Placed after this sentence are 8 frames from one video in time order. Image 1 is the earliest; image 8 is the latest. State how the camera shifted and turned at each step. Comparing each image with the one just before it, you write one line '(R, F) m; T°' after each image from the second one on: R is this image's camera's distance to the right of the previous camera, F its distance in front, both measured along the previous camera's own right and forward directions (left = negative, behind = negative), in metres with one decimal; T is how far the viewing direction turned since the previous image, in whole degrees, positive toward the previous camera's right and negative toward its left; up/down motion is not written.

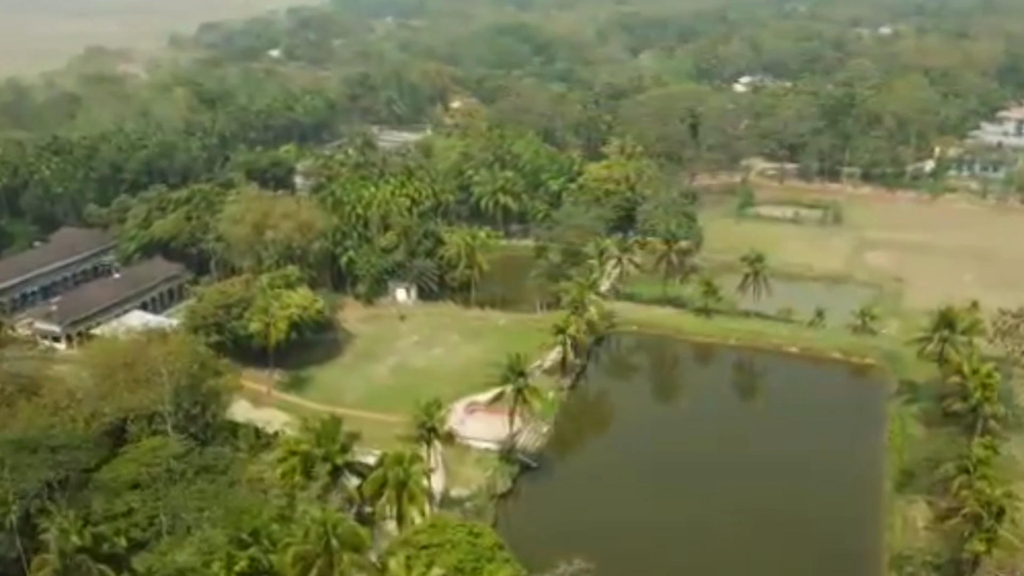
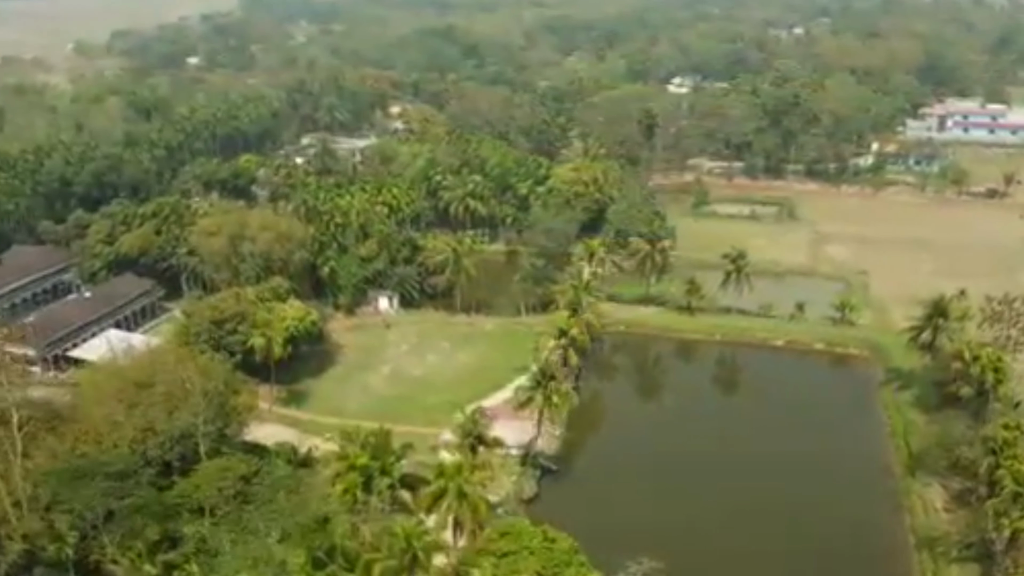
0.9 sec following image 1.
(-5.7, +0.3) m; +6°
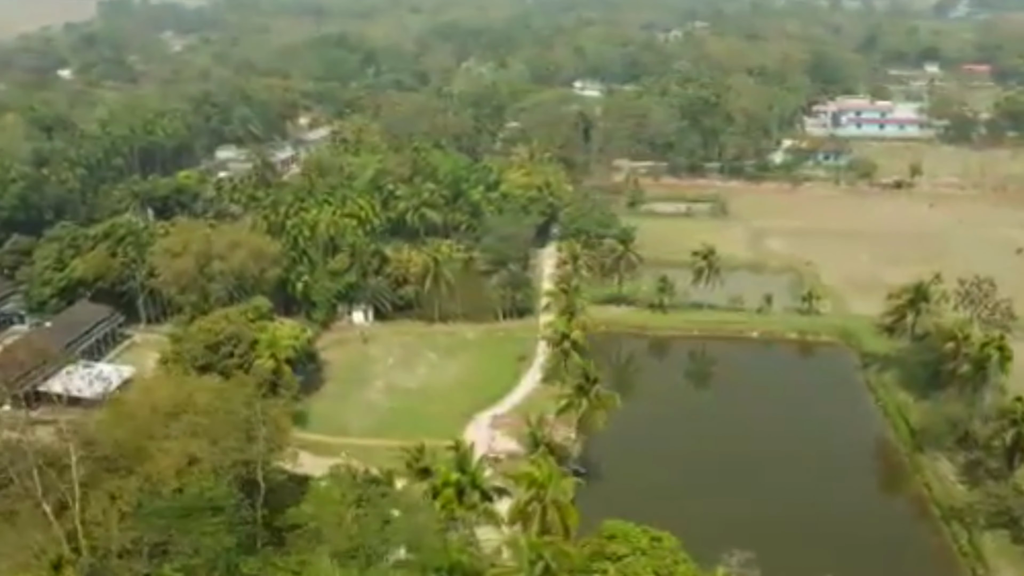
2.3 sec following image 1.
(-8.3, +0.5) m; +8°
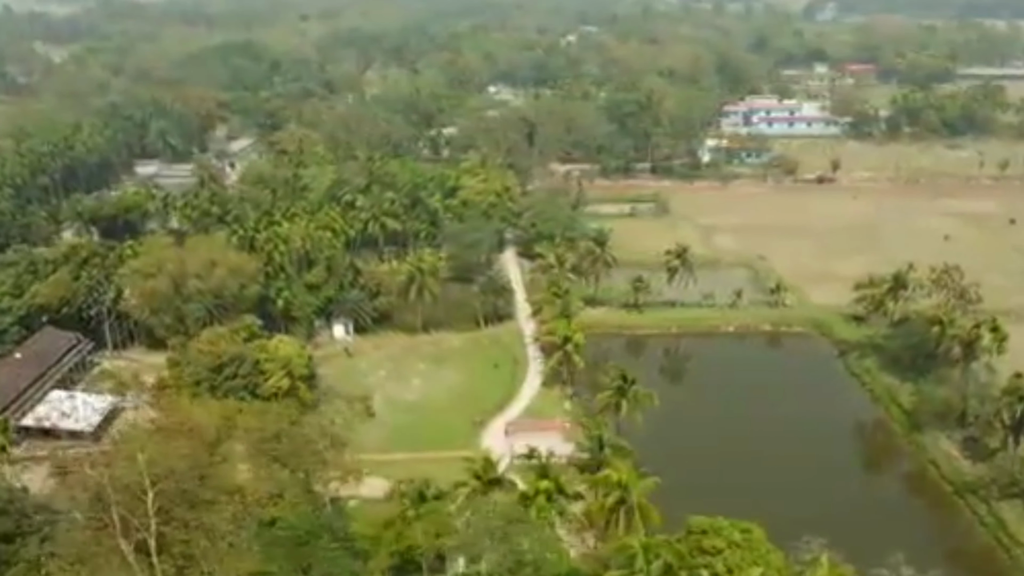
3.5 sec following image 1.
(-7.6, +0.4) m; +7°
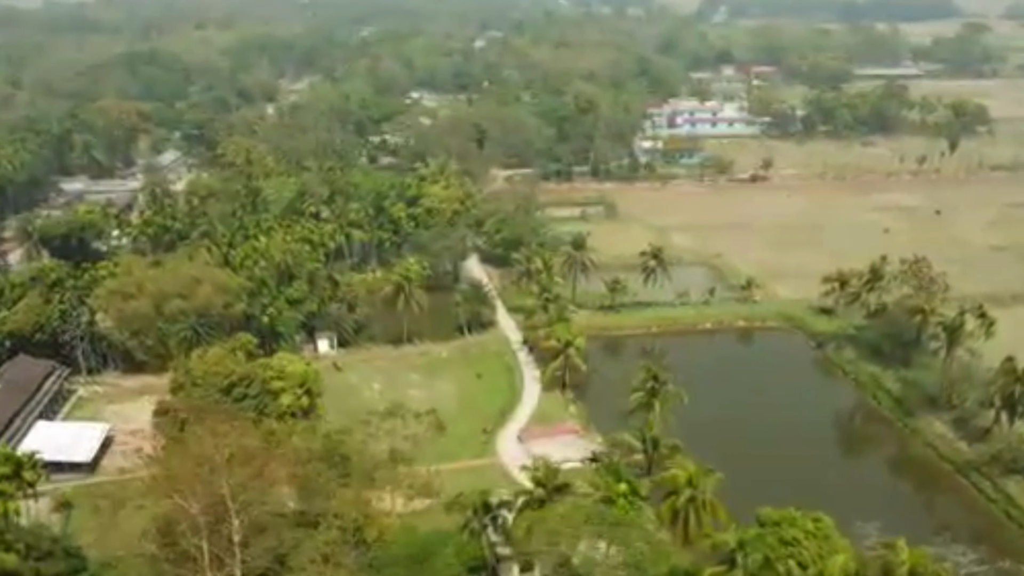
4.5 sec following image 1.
(-6.8, +0.3) m; +6°
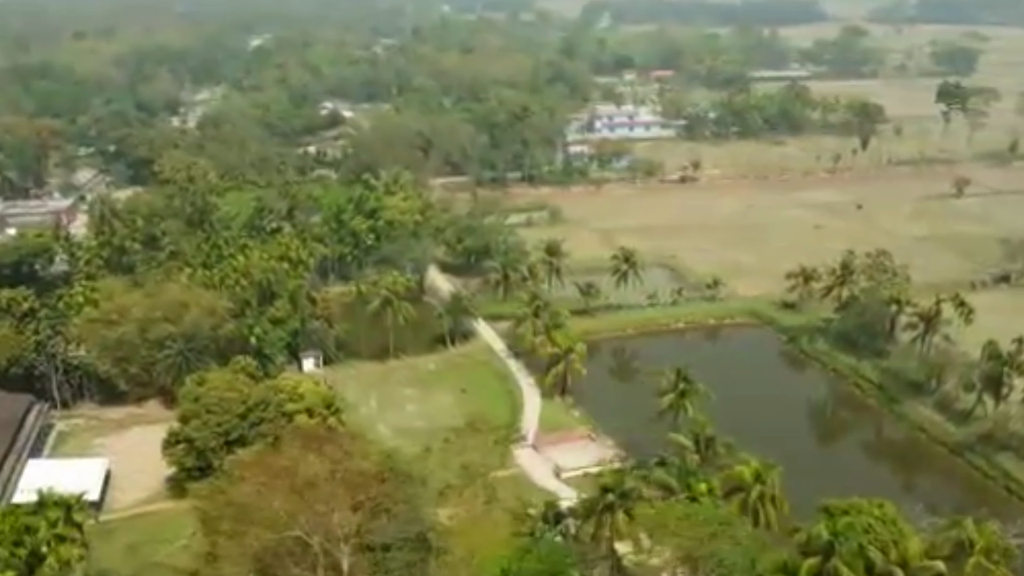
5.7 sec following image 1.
(-7.5, +0.3) m; +7°
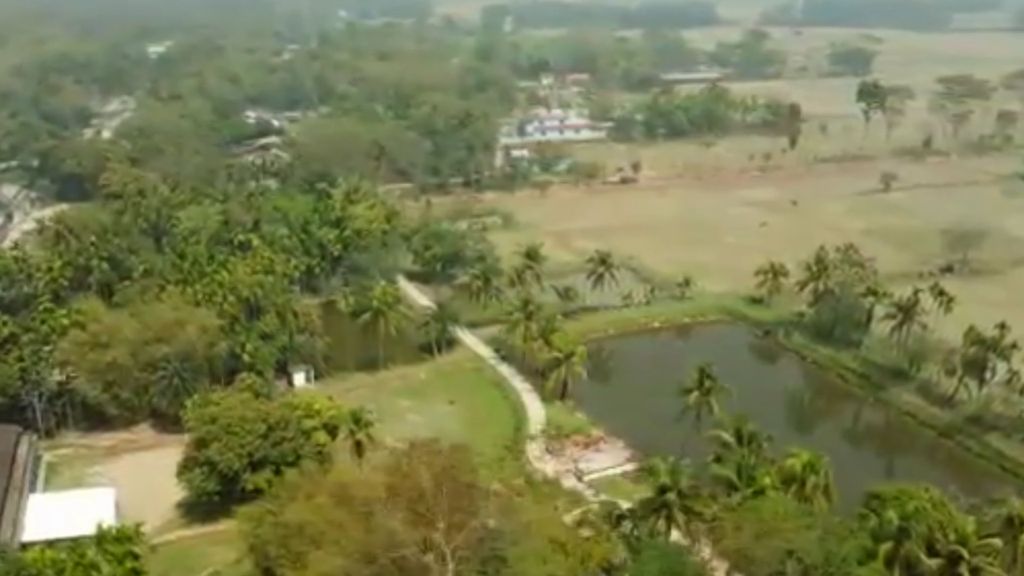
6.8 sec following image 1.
(-6.6, +0.3) m; +6°
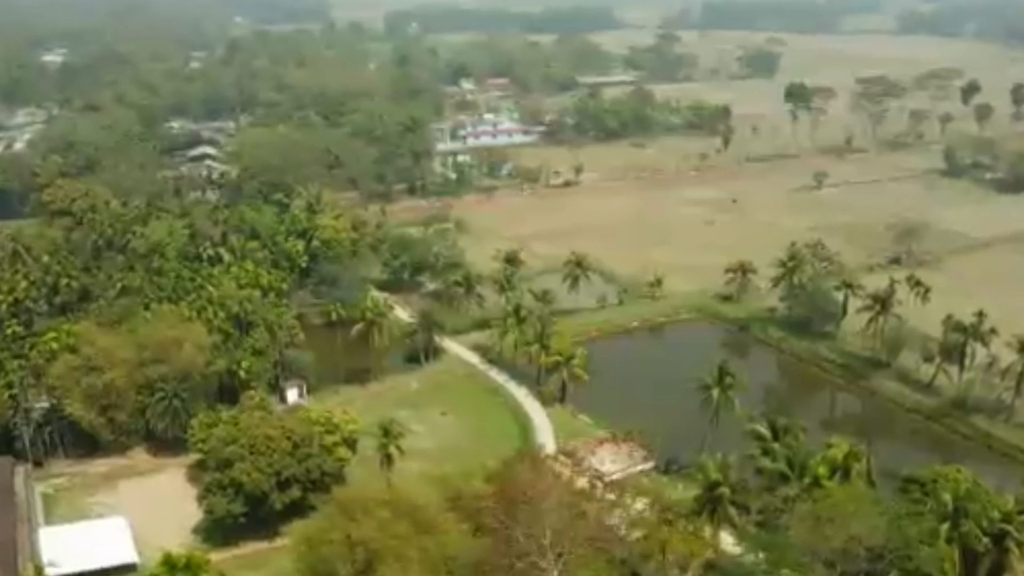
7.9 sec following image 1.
(-6.4, +0.3) m; +6°
